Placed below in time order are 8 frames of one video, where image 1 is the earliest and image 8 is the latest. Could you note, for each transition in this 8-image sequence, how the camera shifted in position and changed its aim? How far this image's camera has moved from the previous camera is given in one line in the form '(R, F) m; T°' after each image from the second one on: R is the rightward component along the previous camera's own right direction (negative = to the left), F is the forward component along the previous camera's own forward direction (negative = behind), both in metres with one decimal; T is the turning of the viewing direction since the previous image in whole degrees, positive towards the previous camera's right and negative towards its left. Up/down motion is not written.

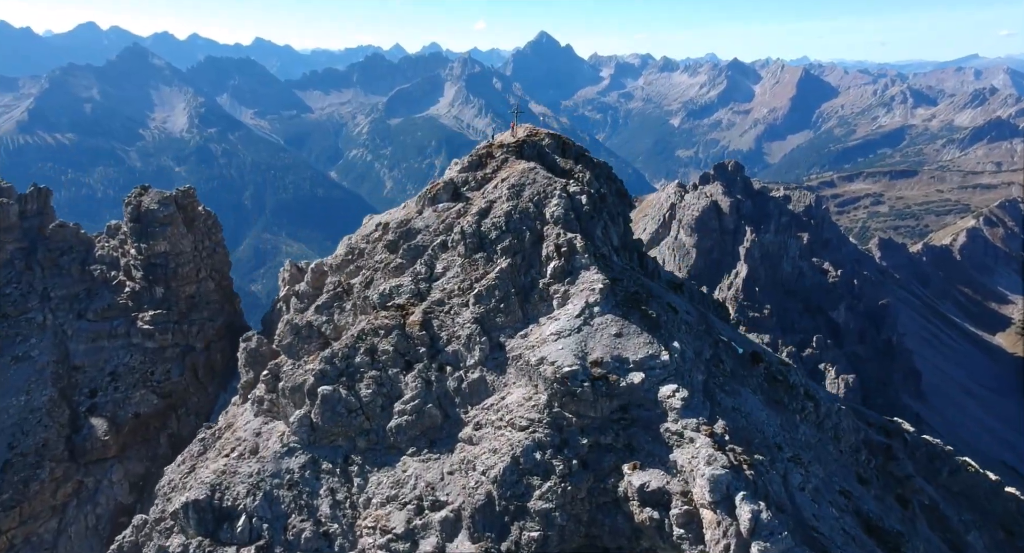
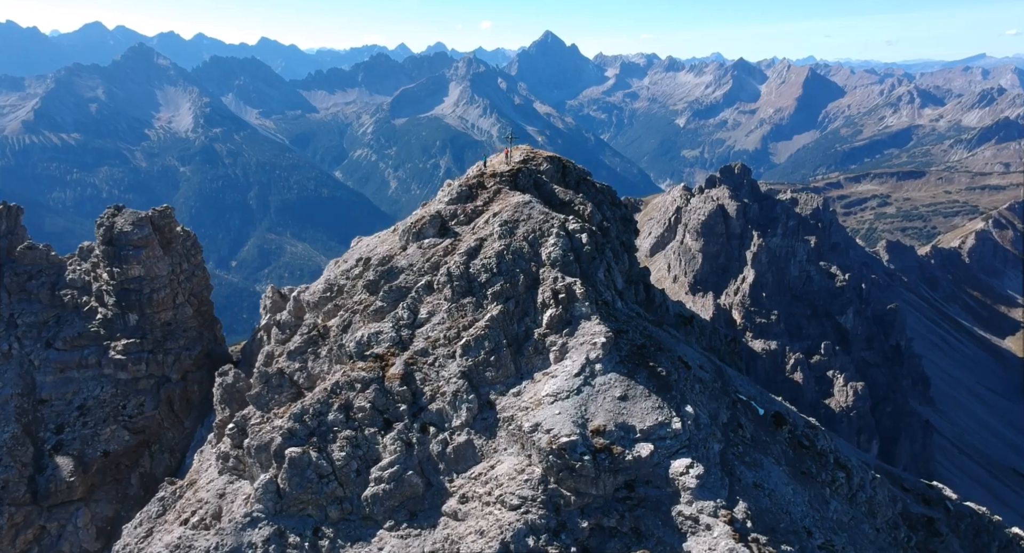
(+0.2, +2.1) m; 0°
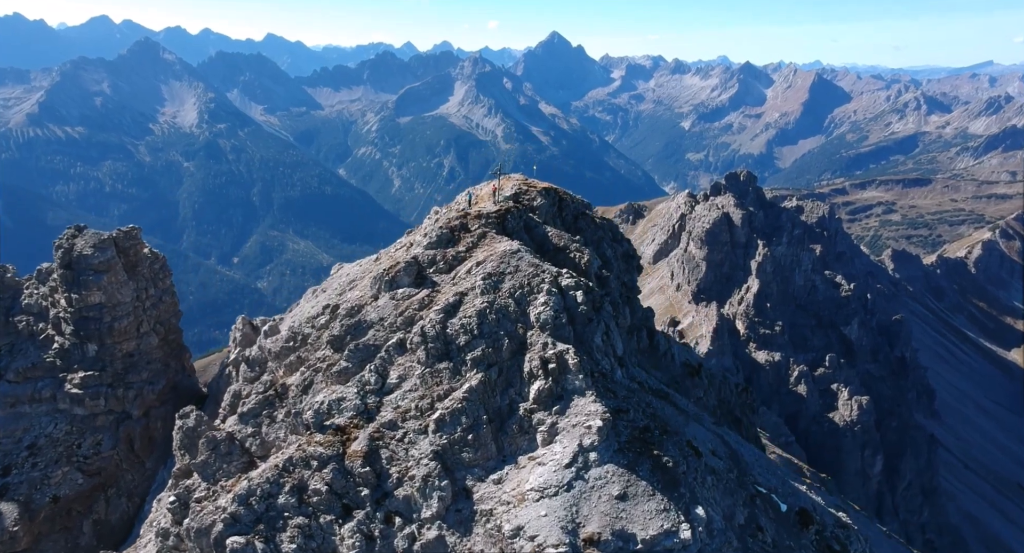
(+0.3, +2.4) m; 0°
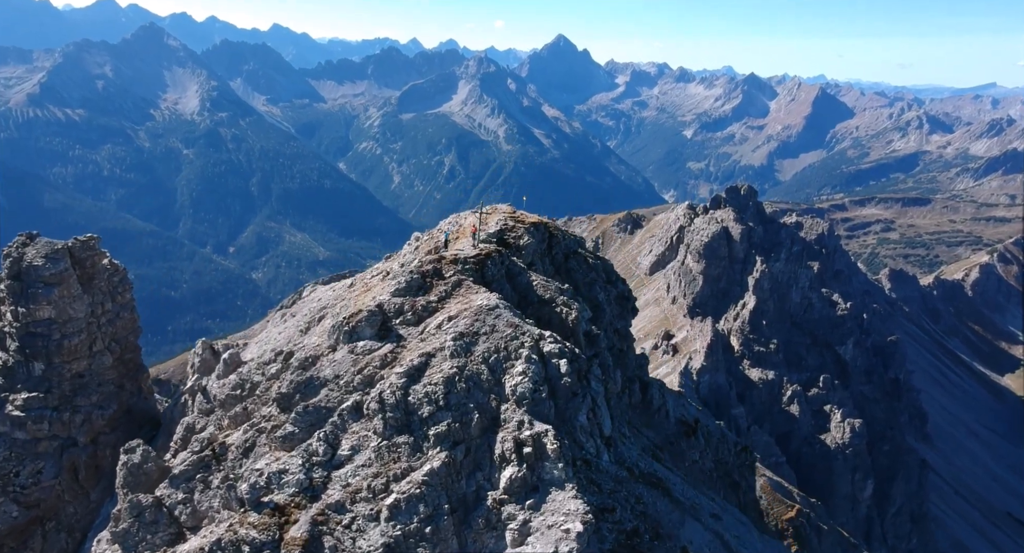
(+0.3, +2.1) m; 0°
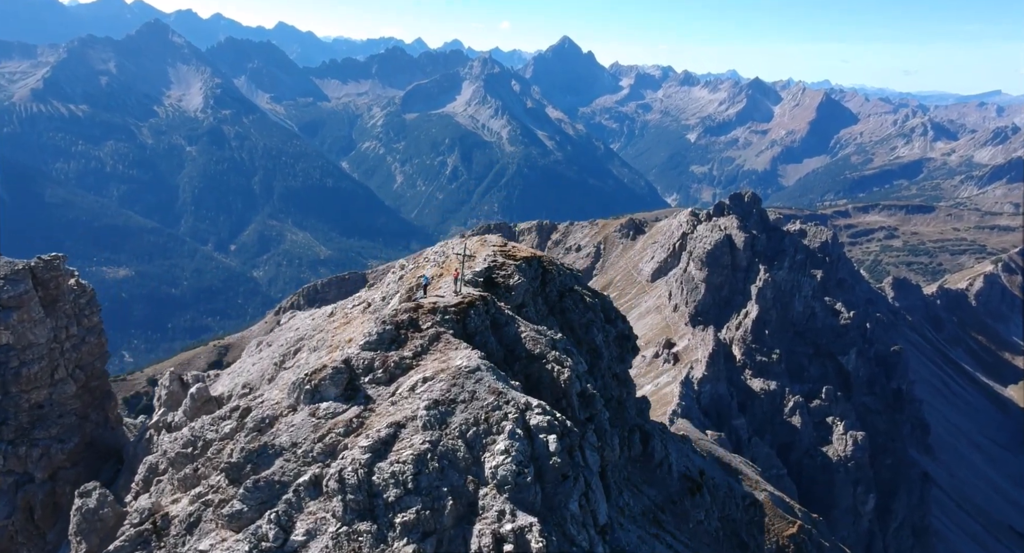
(+0.3, +1.7) m; 0°
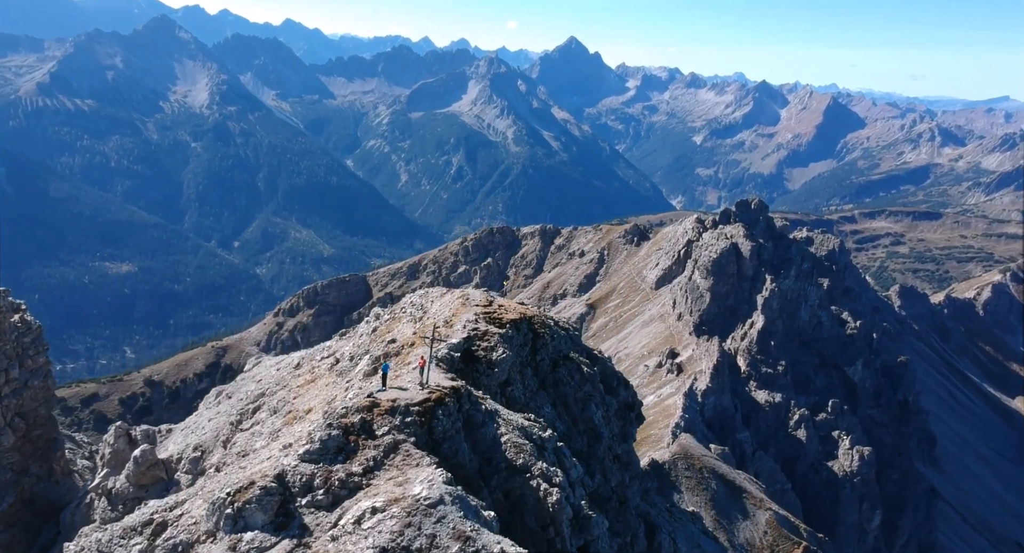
(+0.3, +2.6) m; 0°
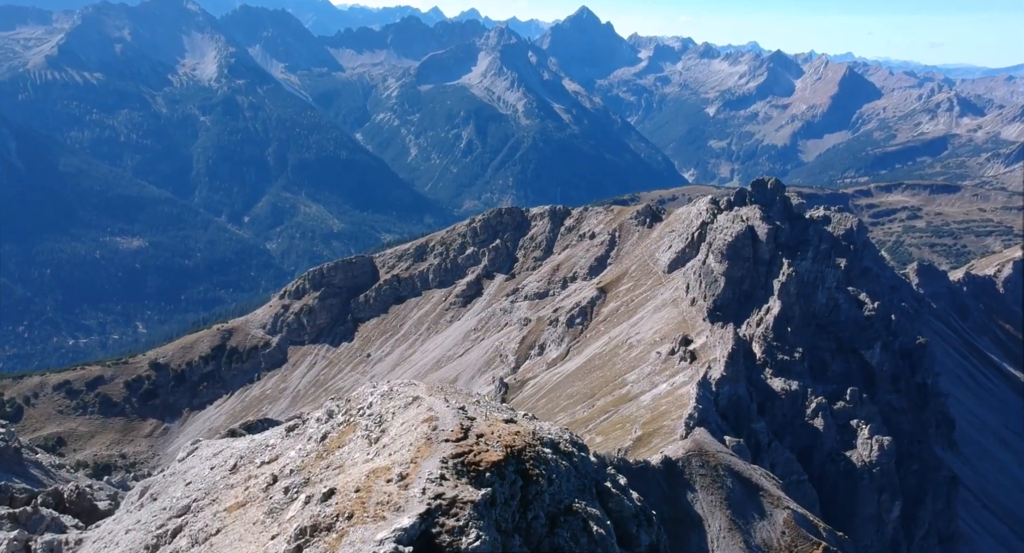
(+0.5, +4.3) m; -1°
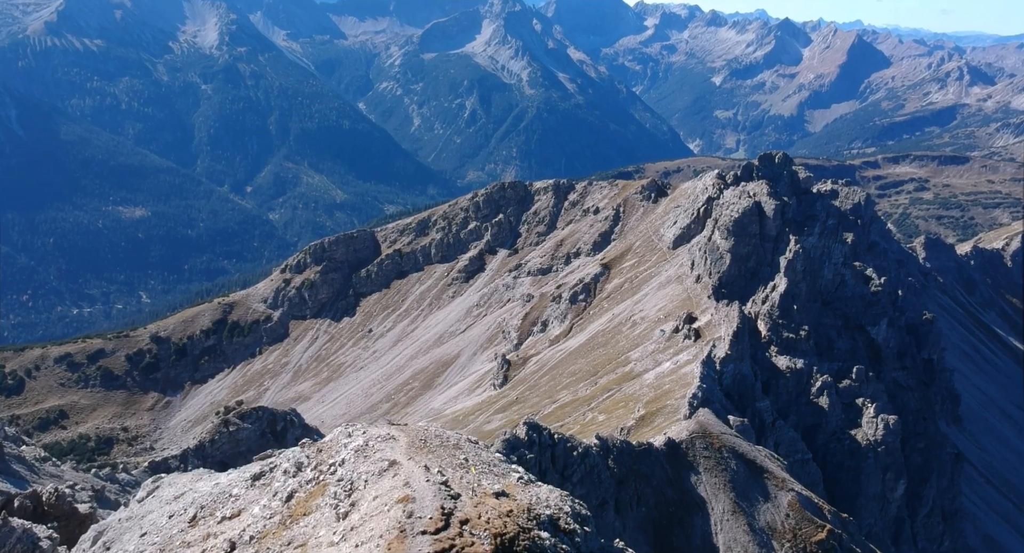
(+0.2, +1.9) m; 0°
